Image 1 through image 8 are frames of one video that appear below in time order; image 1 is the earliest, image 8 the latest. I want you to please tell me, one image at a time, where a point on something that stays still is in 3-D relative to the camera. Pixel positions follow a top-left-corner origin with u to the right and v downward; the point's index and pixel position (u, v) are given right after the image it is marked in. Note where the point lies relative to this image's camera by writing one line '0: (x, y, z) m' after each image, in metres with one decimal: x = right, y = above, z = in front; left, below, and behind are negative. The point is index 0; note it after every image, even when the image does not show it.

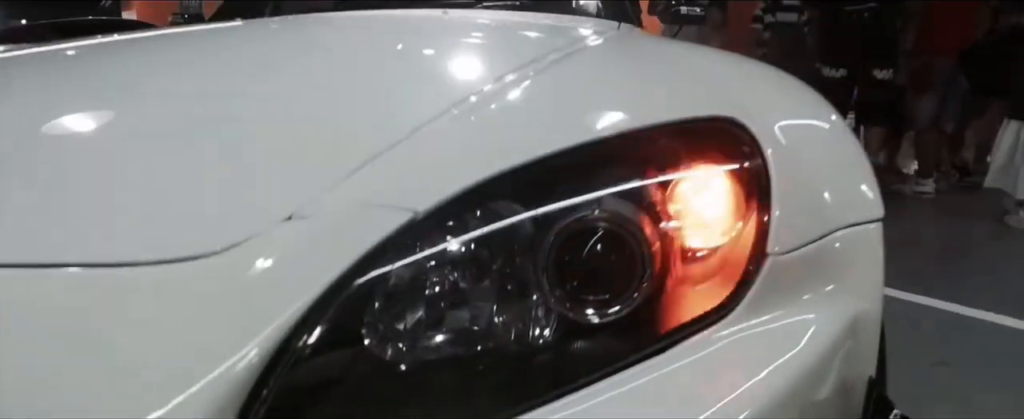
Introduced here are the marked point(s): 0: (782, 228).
0: (+0.2, 0.0, +0.7) m
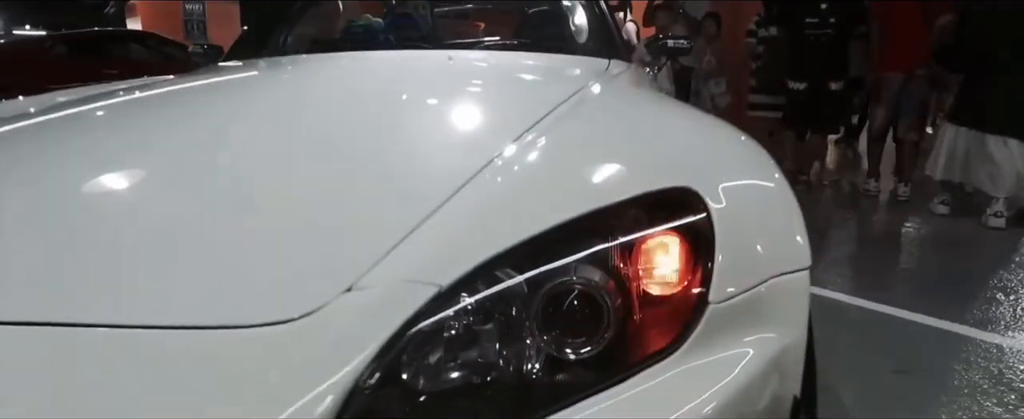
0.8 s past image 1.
0: (+0.2, -0.1, +0.8) m
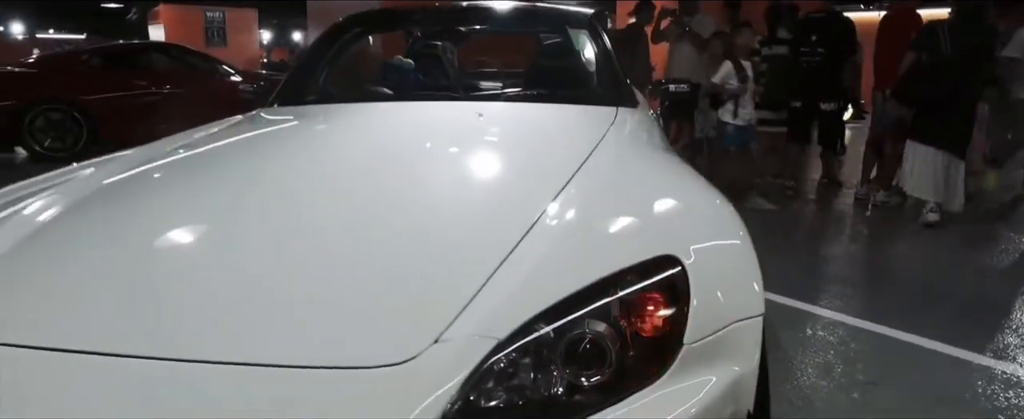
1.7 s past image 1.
0: (+0.3, -0.2, +1.1) m
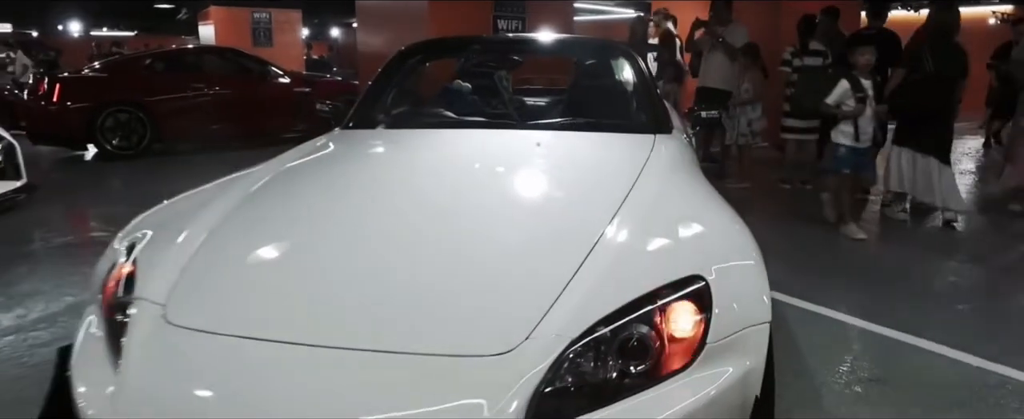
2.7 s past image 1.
0: (+0.4, -0.2, +1.4) m
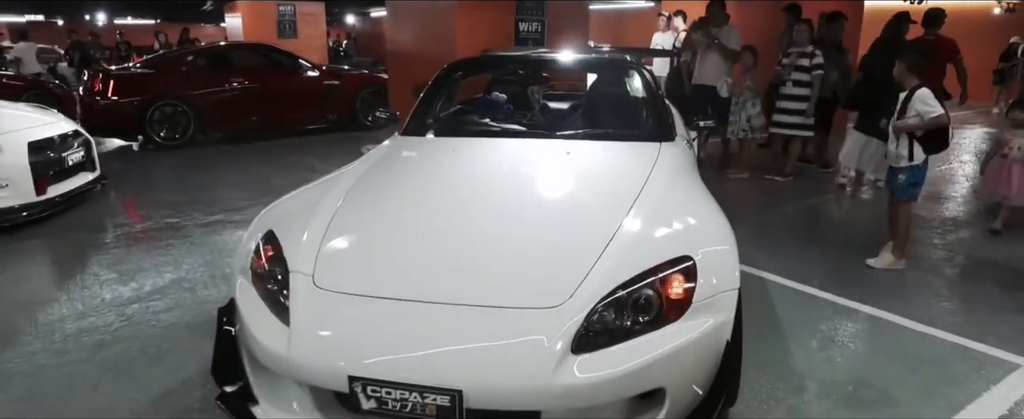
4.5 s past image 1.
0: (+0.5, -0.2, +2.0) m
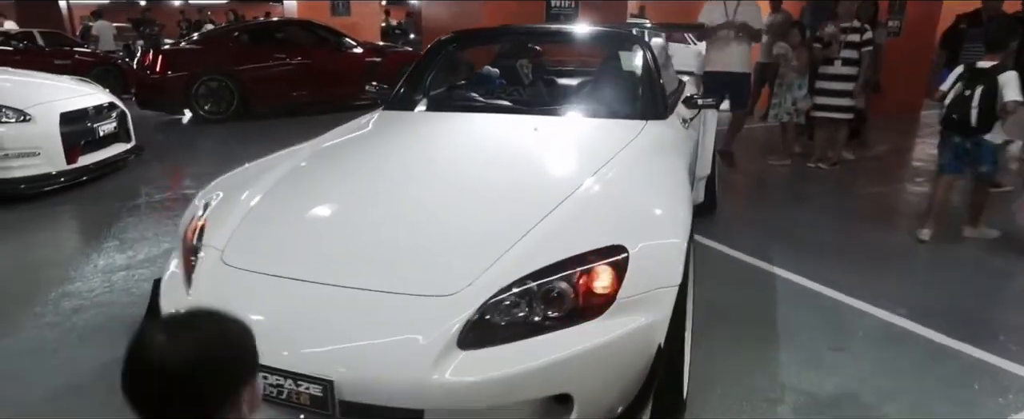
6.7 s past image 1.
0: (+0.3, -0.2, +1.8) m
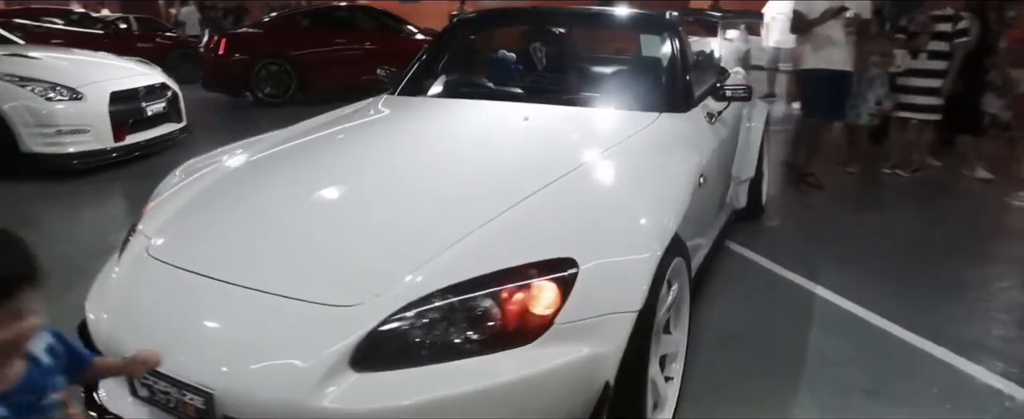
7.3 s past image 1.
0: (+0.2, -0.2, +1.5) m
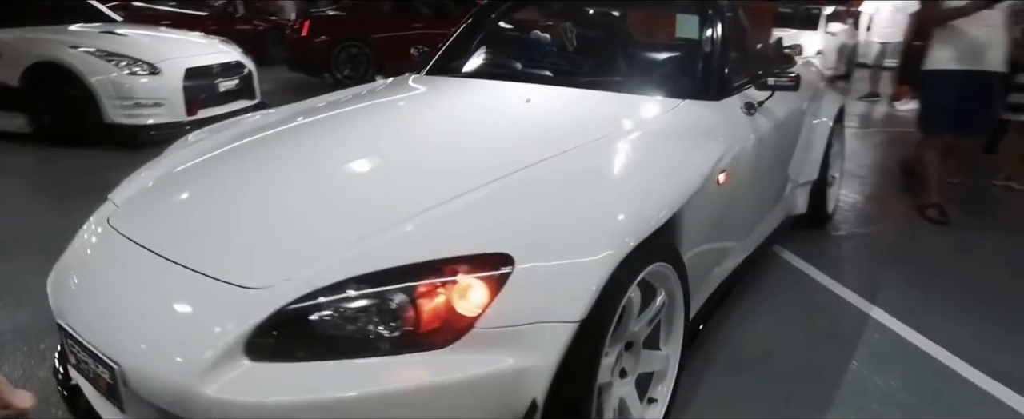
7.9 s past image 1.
0: (0.0, -0.2, +1.3) m
